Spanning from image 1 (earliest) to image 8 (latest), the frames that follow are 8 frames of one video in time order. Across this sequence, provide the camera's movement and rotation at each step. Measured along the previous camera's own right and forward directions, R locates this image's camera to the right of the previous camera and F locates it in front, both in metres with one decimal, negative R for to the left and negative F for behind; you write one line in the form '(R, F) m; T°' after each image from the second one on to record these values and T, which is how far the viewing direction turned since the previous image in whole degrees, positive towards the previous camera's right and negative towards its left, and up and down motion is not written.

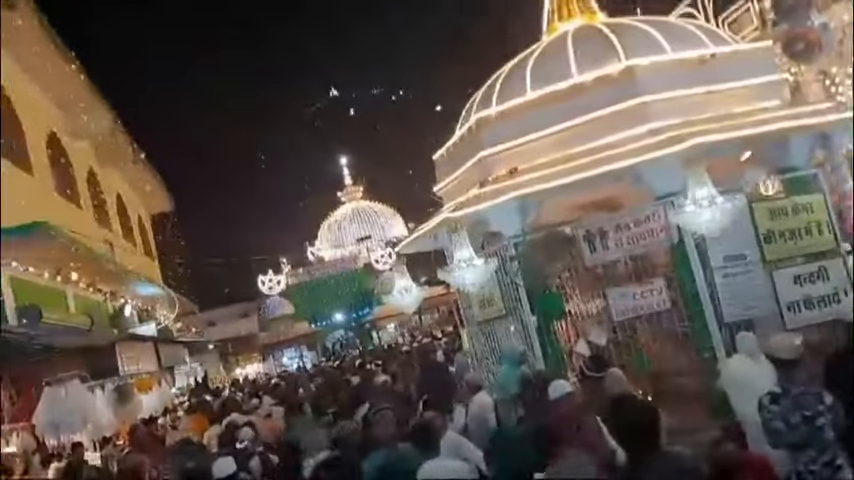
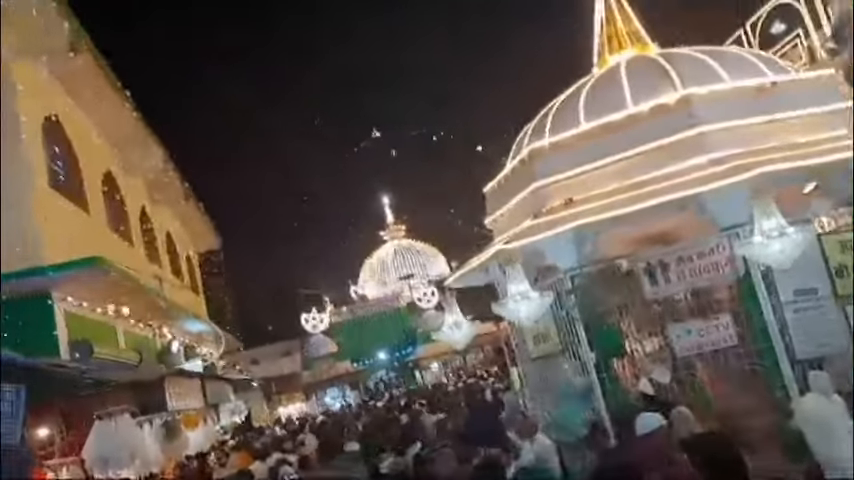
(-0.1, +0.1) m; -3°
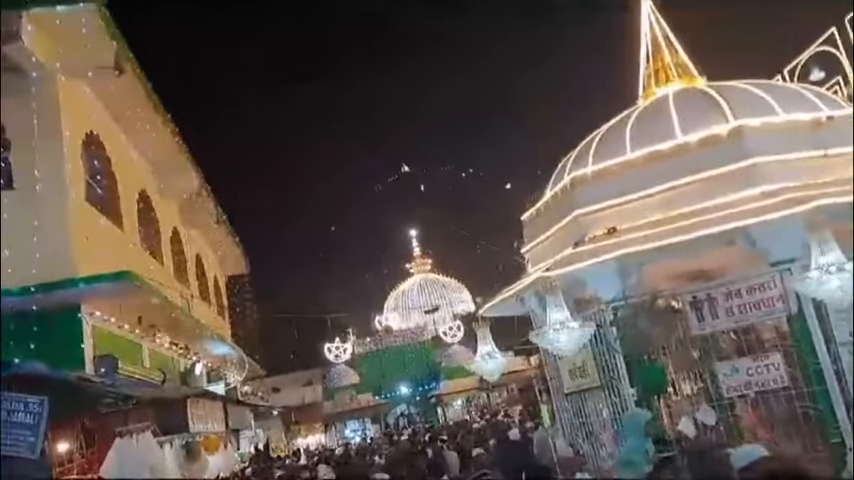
(-0.1, +0.2) m; -2°
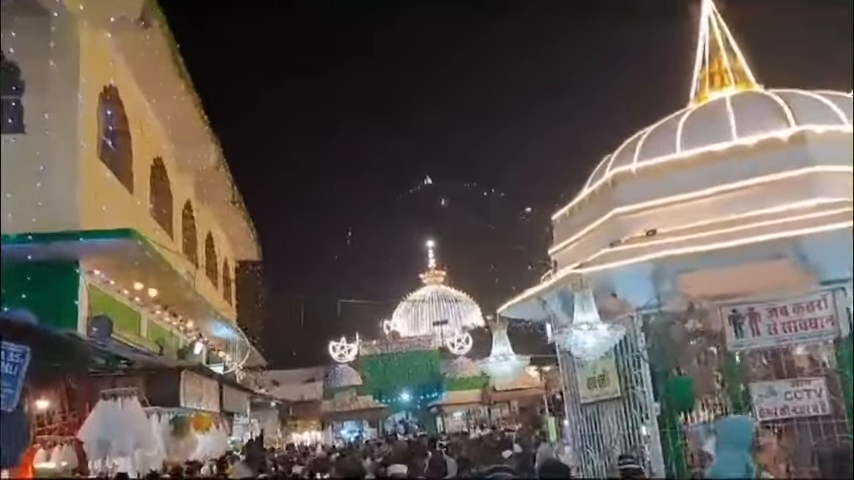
(0.0, +0.5) m; -1°
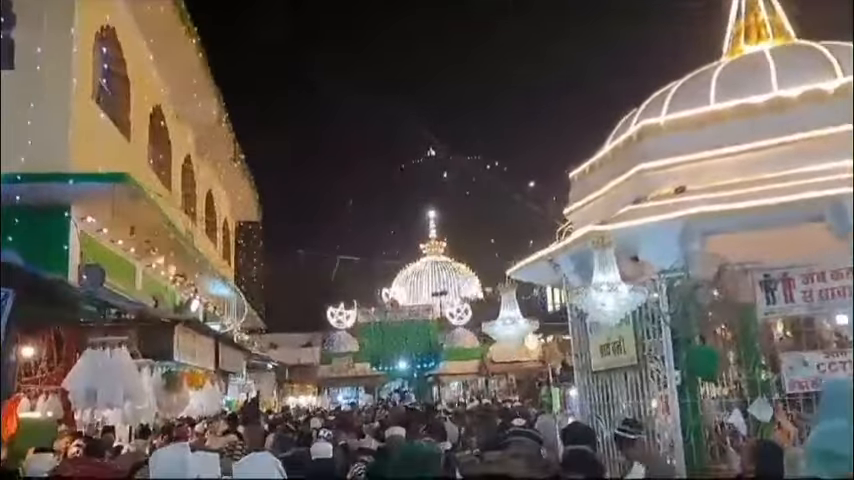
(-0.1, +0.4) m; 0°
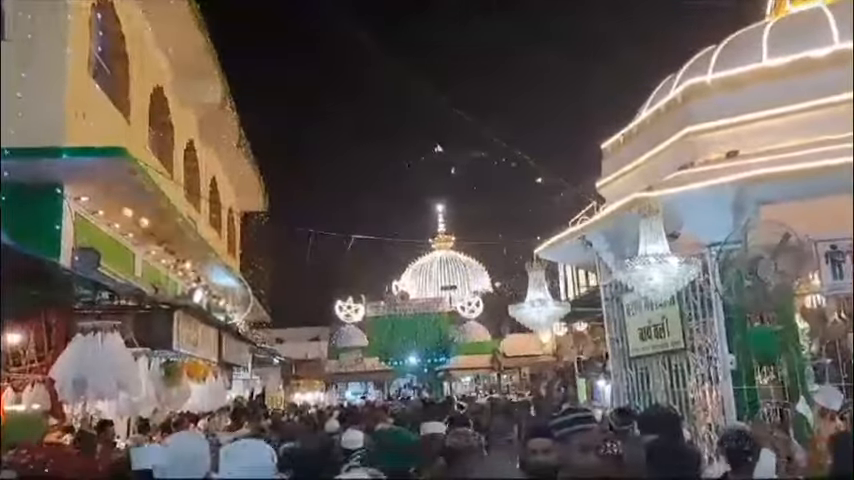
(-0.1, +0.6) m; 0°
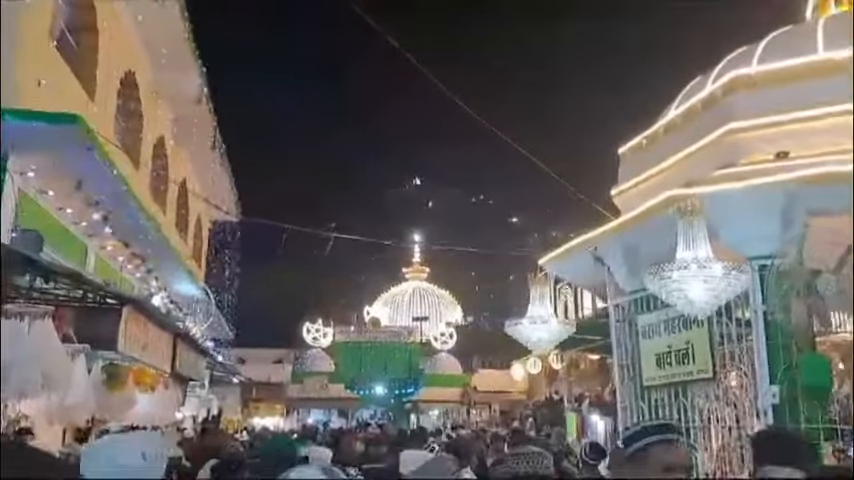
(-0.1, +0.9) m; +2°
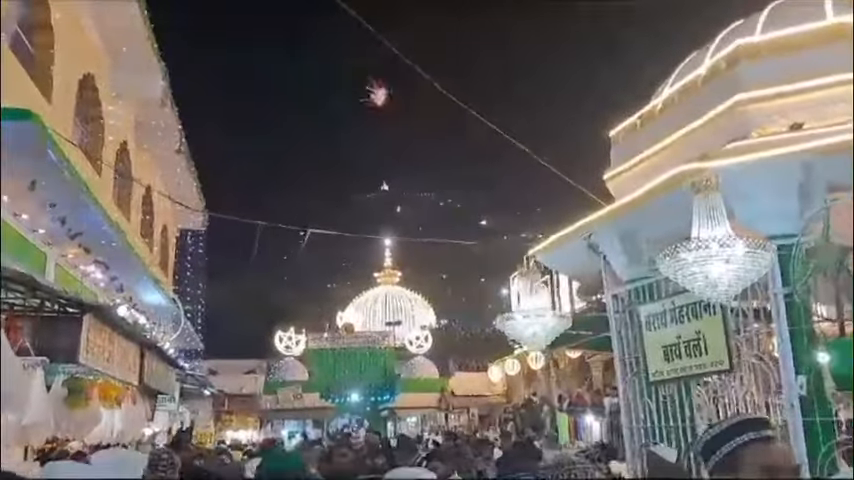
(-0.1, +0.4) m; +2°
